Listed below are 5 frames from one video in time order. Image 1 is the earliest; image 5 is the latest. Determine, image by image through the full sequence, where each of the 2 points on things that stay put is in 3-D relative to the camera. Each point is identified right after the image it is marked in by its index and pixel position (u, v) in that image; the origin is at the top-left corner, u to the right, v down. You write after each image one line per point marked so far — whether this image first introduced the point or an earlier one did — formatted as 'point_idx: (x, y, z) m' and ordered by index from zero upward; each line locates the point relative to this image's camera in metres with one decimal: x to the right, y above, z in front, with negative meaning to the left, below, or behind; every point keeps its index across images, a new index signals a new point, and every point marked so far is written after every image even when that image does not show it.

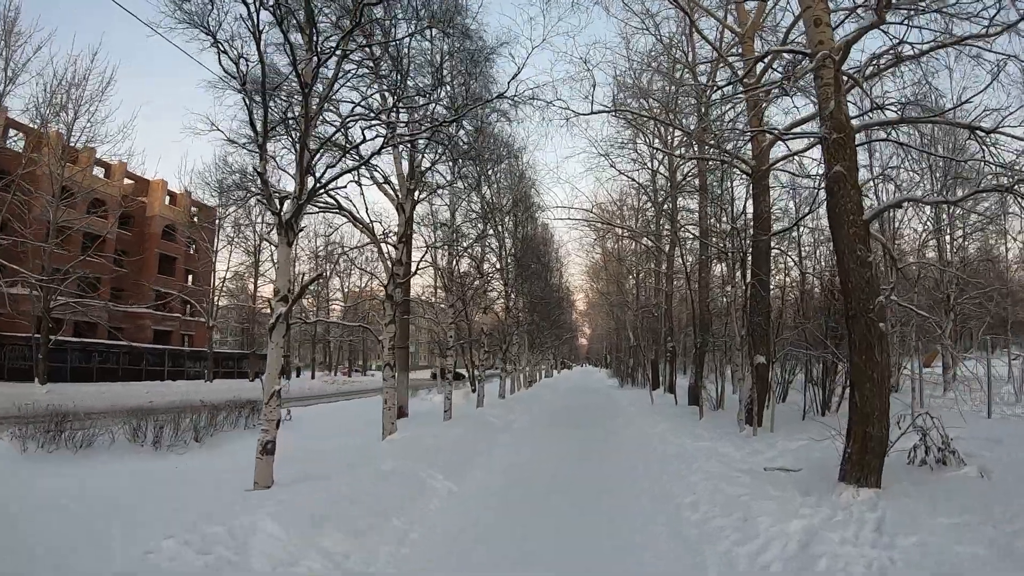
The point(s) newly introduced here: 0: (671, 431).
0: (+3.4, -3.0, +12.5) m
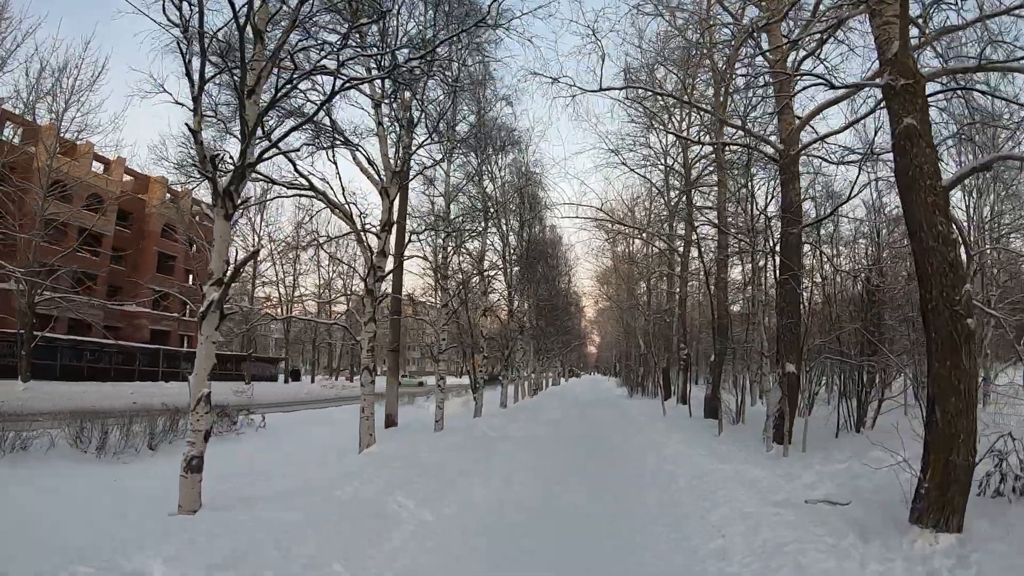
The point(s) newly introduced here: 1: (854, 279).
0: (+3.2, -2.9, +11.1) m
1: (+6.2, +0.2, +10.7) m
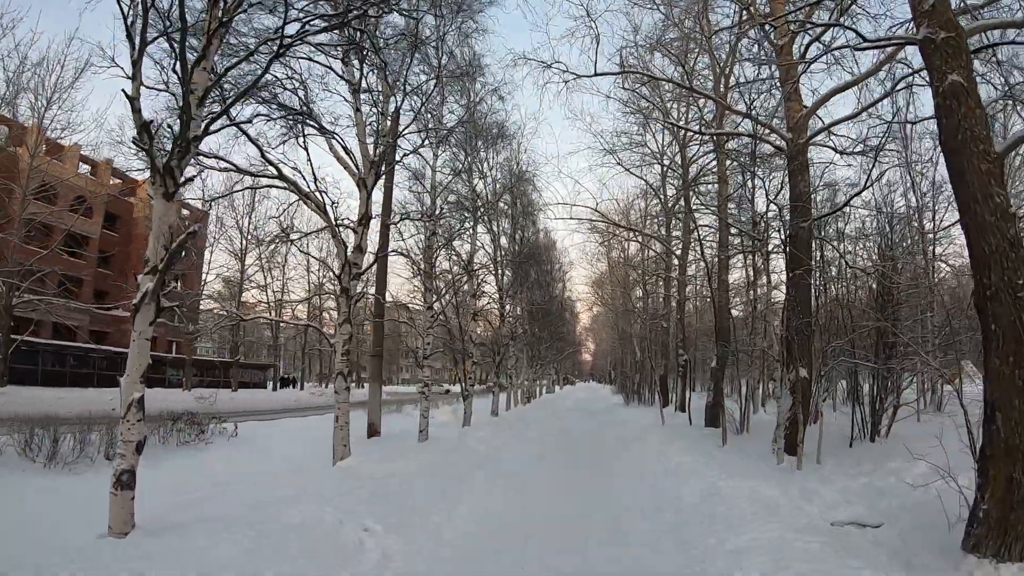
0: (+3.0, -2.9, +10.3) m
1: (+6.0, +0.2, +10.0) m
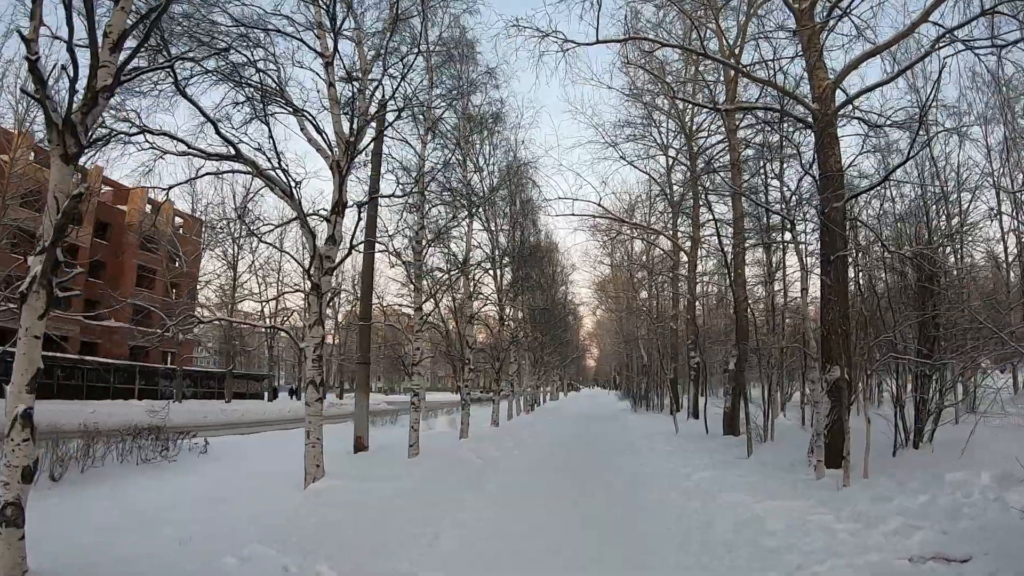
0: (+3.0, -2.8, +9.2) m
1: (+5.9, +0.3, +8.9) m
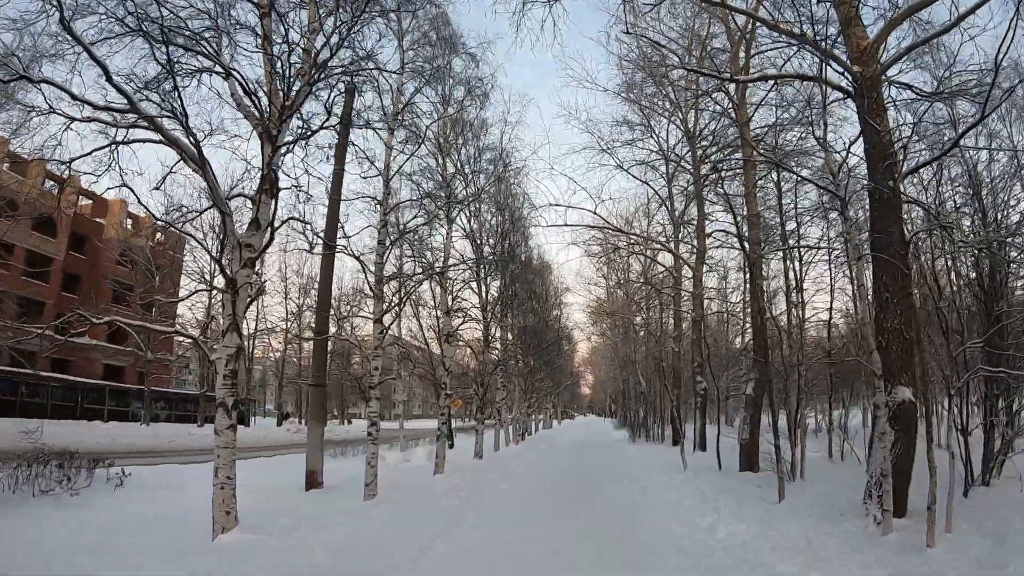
0: (+2.6, -2.8, +7.4) m
1: (+5.6, +0.3, +7.3) m
